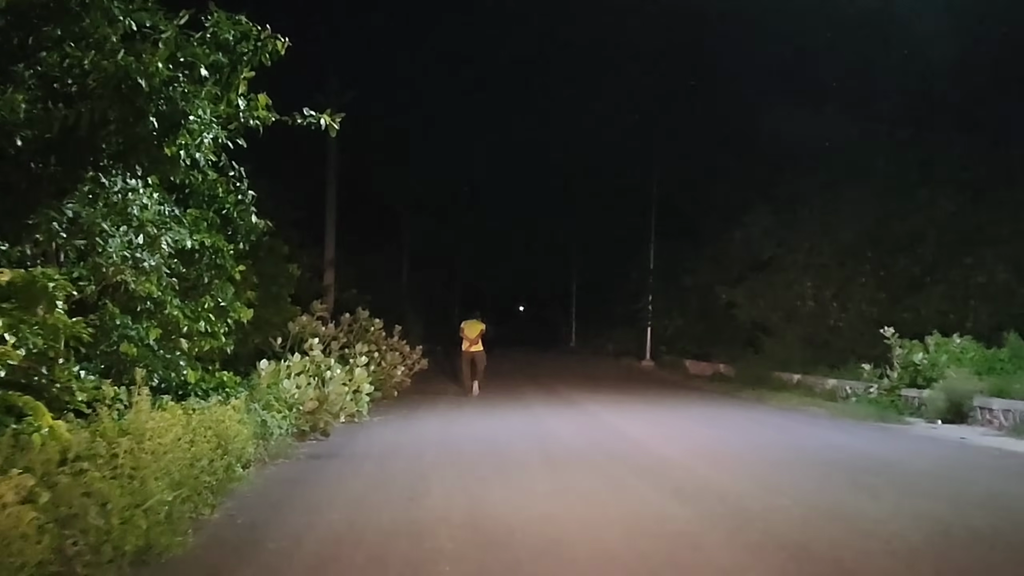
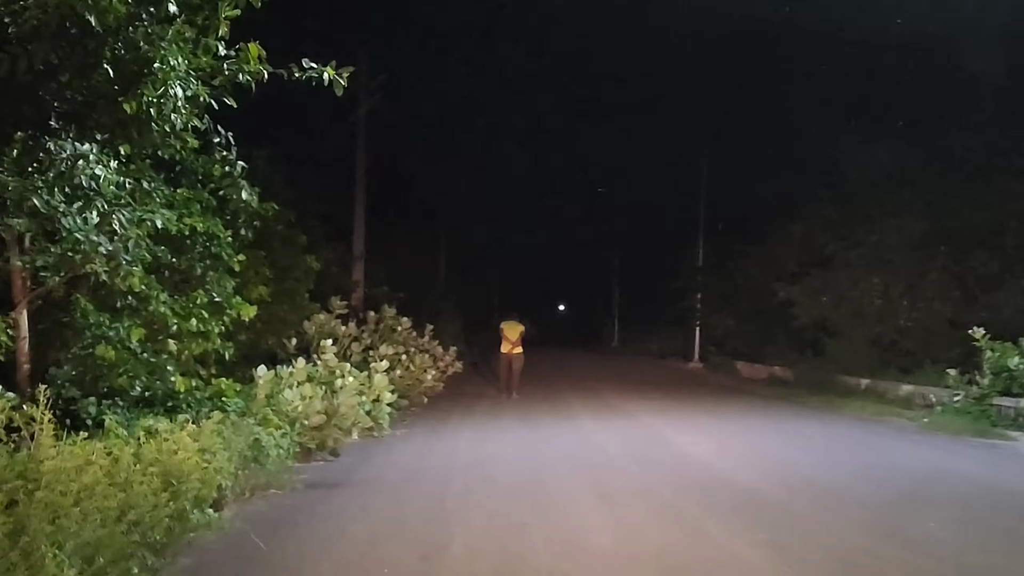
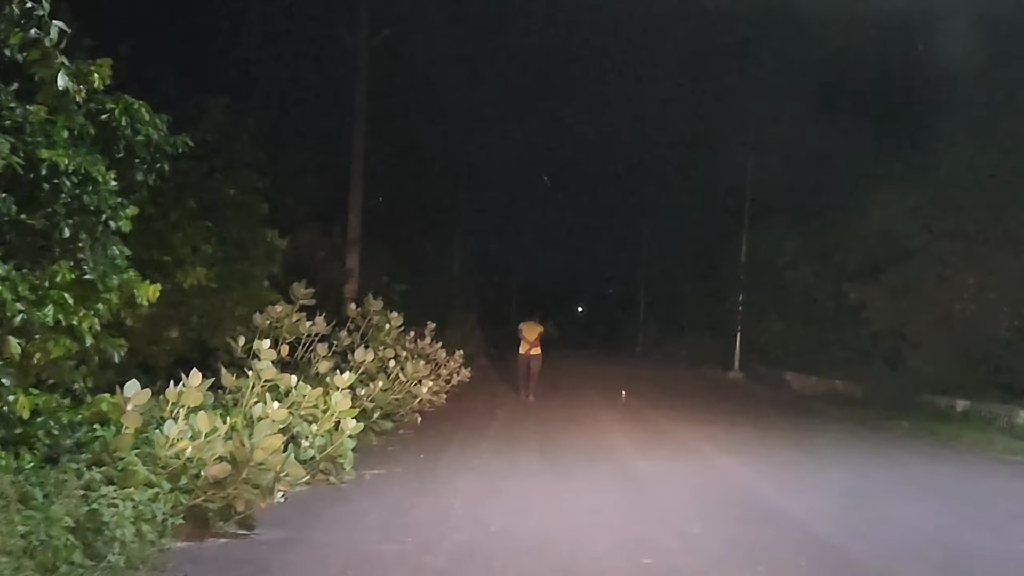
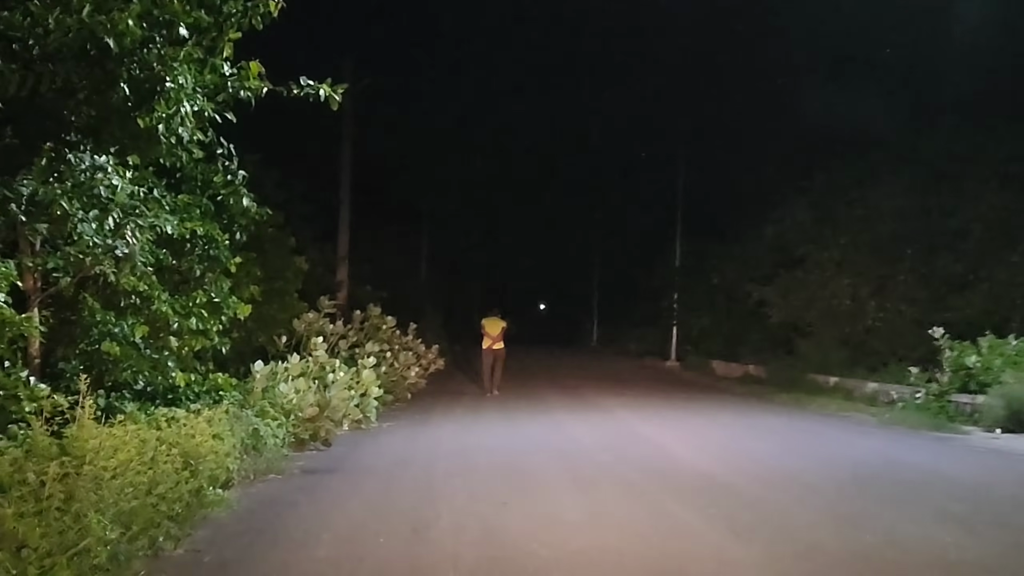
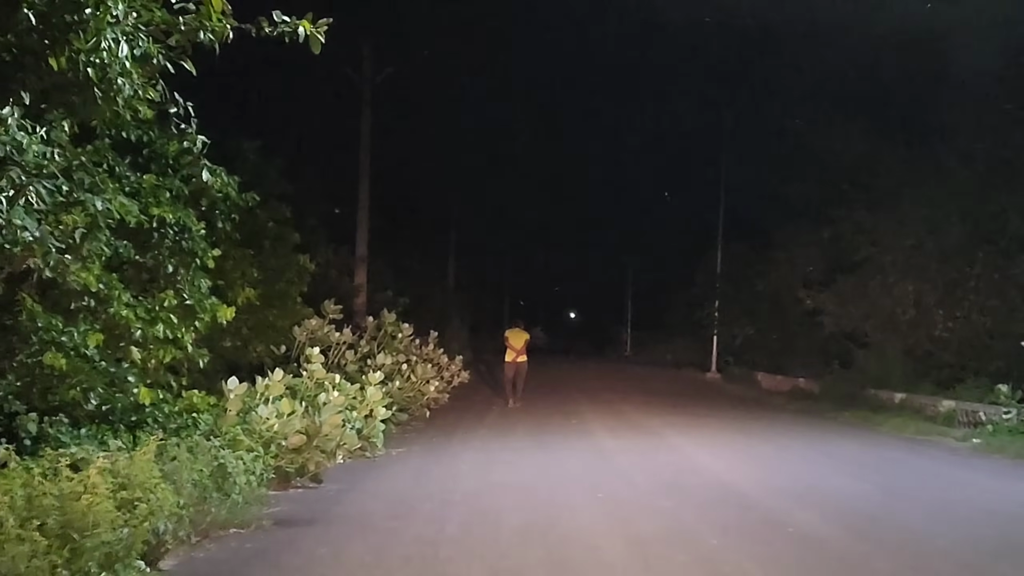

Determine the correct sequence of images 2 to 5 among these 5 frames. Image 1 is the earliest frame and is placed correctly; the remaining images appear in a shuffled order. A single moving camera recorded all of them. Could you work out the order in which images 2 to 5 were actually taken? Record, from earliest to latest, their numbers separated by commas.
4, 2, 5, 3
